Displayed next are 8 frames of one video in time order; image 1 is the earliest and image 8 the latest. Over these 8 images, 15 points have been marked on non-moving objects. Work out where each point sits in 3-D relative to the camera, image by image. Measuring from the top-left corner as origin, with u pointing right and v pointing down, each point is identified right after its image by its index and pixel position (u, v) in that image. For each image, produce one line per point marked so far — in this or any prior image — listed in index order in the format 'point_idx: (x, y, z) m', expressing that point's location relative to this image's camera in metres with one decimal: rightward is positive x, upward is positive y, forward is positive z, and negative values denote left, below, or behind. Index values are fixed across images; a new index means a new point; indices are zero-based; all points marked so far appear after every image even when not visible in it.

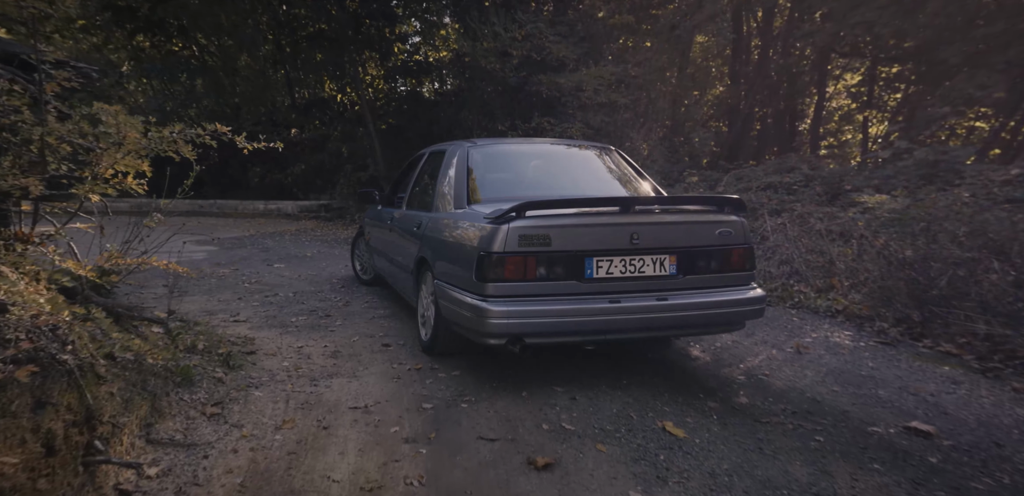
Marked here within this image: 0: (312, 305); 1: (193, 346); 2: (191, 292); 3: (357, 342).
0: (-2.4, -0.7, +6.5) m
1: (-2.4, -0.8, +4.1) m
2: (-4.4, -0.6, +7.4) m
3: (-1.5, -0.9, +5.0) m
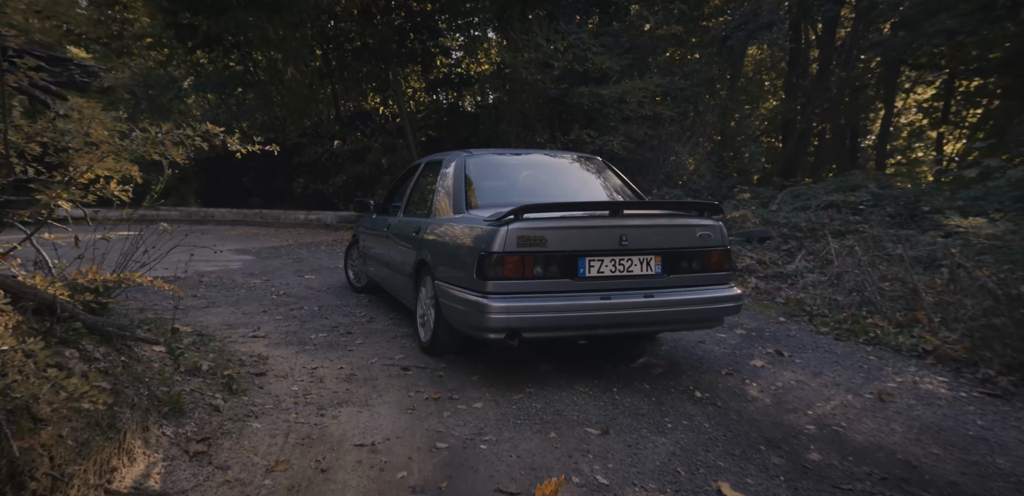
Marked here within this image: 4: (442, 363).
0: (-2.1, -0.8, +6.2) m
1: (-2.2, -0.9, +3.8) m
2: (-4.0, -0.8, +7.2) m
3: (-1.2, -1.0, +4.6) m
4: (-0.6, -1.0, +4.8) m
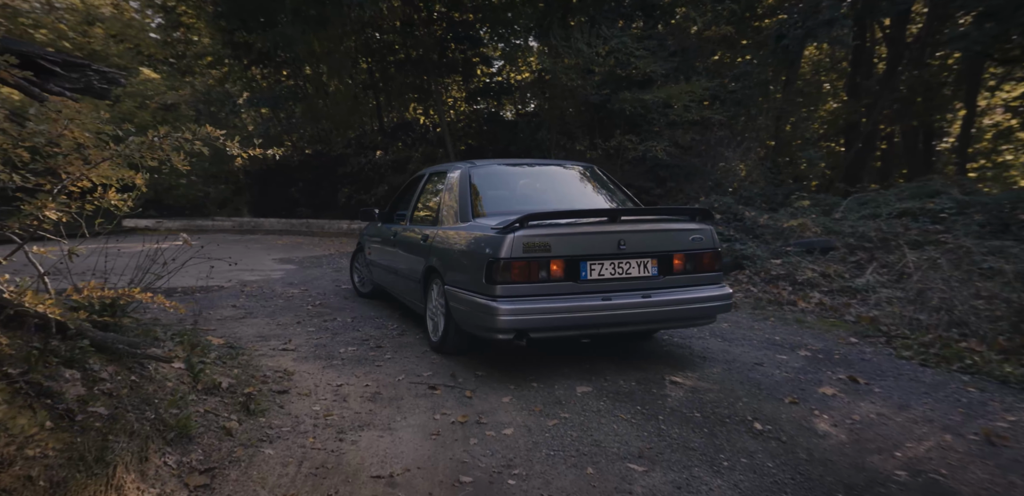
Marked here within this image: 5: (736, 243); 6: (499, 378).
0: (-1.6, -1.0, +6.0) m
1: (-2.0, -0.9, +3.6) m
2: (-3.5, -0.9, +7.2) m
3: (-0.9, -1.1, +4.4) m
4: (-0.3, -1.1, +4.5) m
5: (+3.9, 0.0, +9.0) m
6: (-0.1, -1.1, +4.5) m
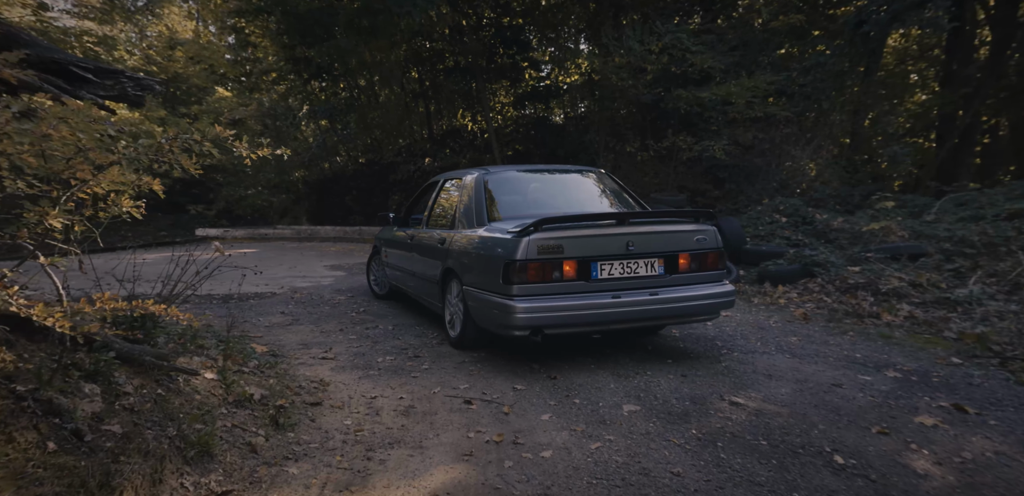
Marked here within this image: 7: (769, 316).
0: (-1.2, -1.0, +5.8) m
1: (-1.7, -1.0, +3.5) m
2: (-2.8, -1.0, +7.2) m
3: (-0.6, -1.2, +4.2) m
4: (0.0, -1.2, +4.2) m
5: (+4.6, 0.0, +8.3) m
6: (+0.2, -1.1, +4.2) m
7: (+2.9, -0.8, +6.0) m
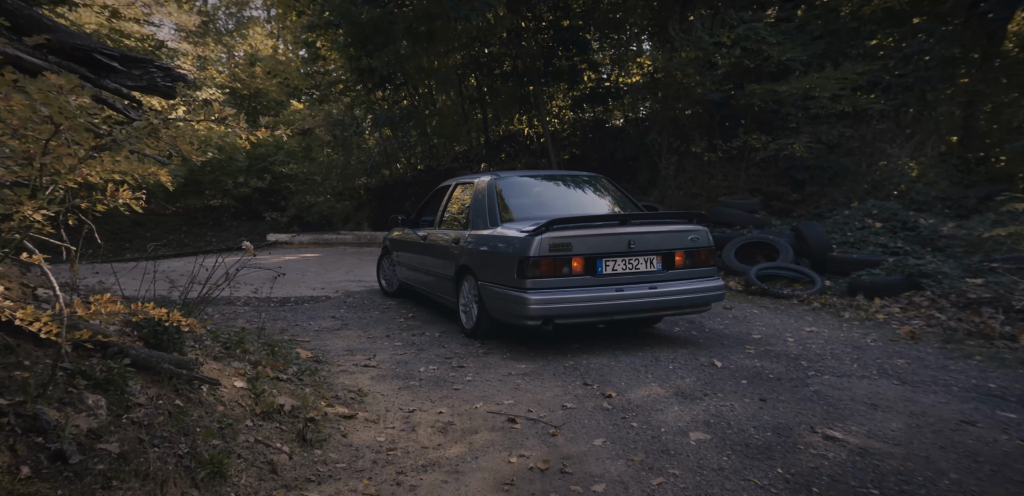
0: (-0.6, -1.1, +5.5) m
1: (-1.4, -1.0, +3.3) m
2: (-2.1, -1.0, +7.1) m
3: (-0.2, -1.2, +3.8) m
4: (+0.3, -1.2, +3.7) m
5: (+5.4, -0.1, +7.3) m
6: (+0.6, -1.2, +3.8) m
7: (+3.5, -0.8, +5.3) m
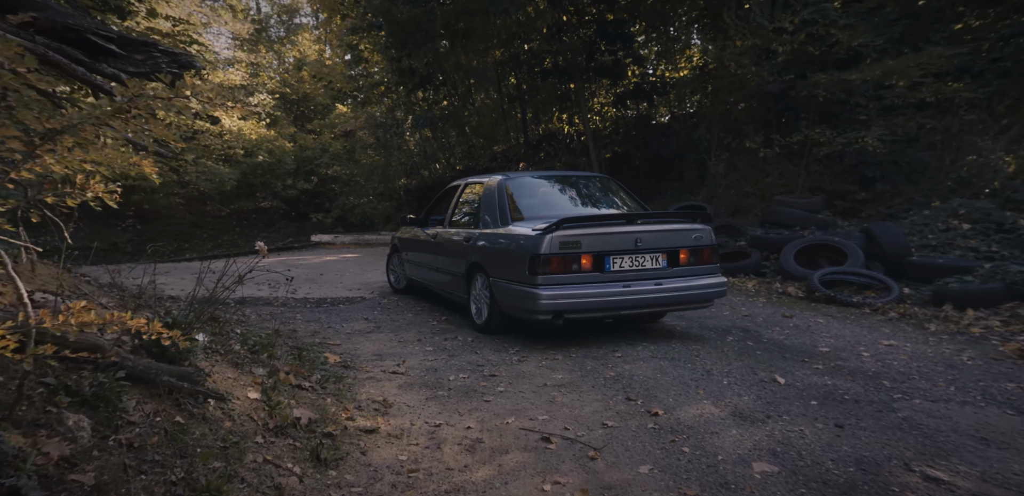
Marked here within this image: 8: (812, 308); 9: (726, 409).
0: (-0.3, -1.1, +5.2) m
1: (-1.2, -1.0, +3.0) m
2: (-1.7, -1.0, +6.9) m
3: (0.0, -1.2, +3.5) m
4: (+0.6, -1.2, +3.4) m
5: (+5.9, -0.1, +6.6) m
6: (+0.8, -1.2, +3.4) m
7: (+3.8, -0.9, +4.6) m
8: (+3.6, -0.7, +6.5) m
9: (+1.5, -1.1, +3.6) m
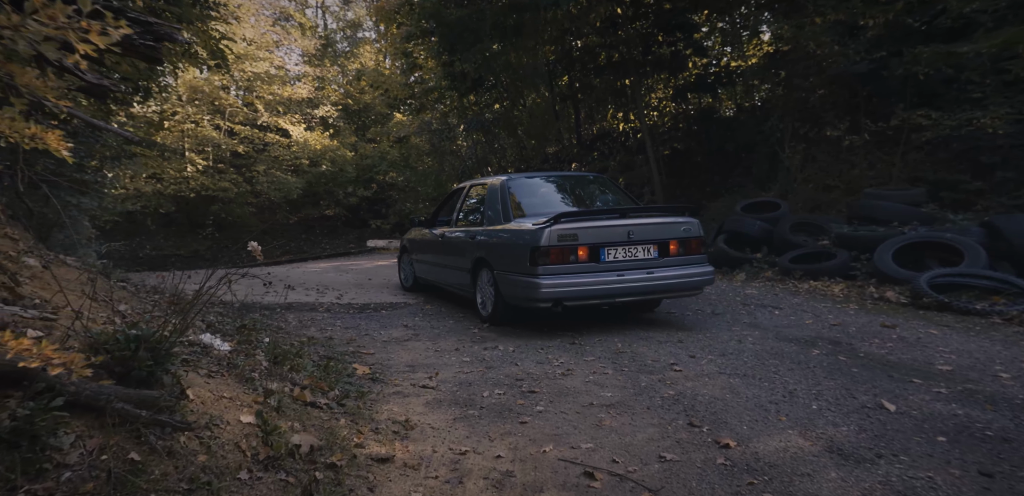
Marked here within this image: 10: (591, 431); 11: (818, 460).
0: (+0.1, -1.1, +4.6) m
1: (-1.1, -1.0, +2.6) m
2: (-1.1, -1.1, +6.4) m
3: (+0.2, -1.2, +2.9) m
4: (+0.8, -1.2, +2.7) m
5: (+6.4, -0.1, +5.4) m
6: (+1.0, -1.1, +2.7) m
7: (+4.1, -0.8, +3.7) m
8: (+4.1, -0.7, +5.5) m
9: (+1.7, -1.1, +2.9) m
10: (+0.5, -1.1, +3.3) m
11: (+1.6, -1.1, +2.7) m
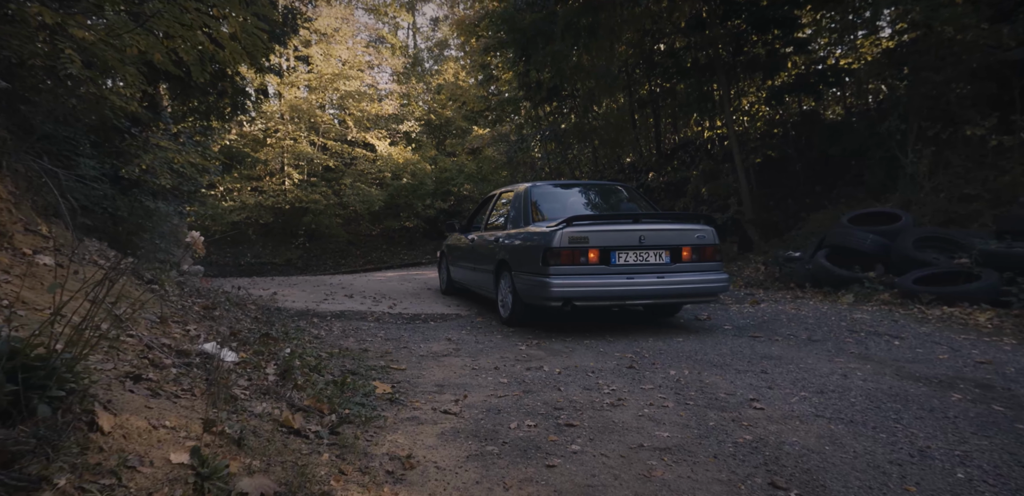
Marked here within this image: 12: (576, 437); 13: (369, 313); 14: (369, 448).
0: (+0.4, -1.1, +3.8) m
1: (-1.1, -1.0, +2.0) m
2: (-0.6, -1.1, +5.8) m
3: (+0.2, -1.1, +2.1) m
4: (+0.8, -1.2, +1.9) m
5: (+6.7, -0.2, +3.7) m
6: (+1.0, -1.1, +1.8) m
7: (+4.2, -0.8, +2.3) m
8: (+4.5, -0.8, +4.1) m
9: (+1.7, -1.1, +1.9) m
10: (+0.6, -1.1, +2.5) m
11: (+1.6, -1.1, +1.8) m
12: (+0.4, -1.1, +3.1) m
13: (-2.4, -1.0, +8.7) m
14: (-0.8, -1.1, +2.9) m
